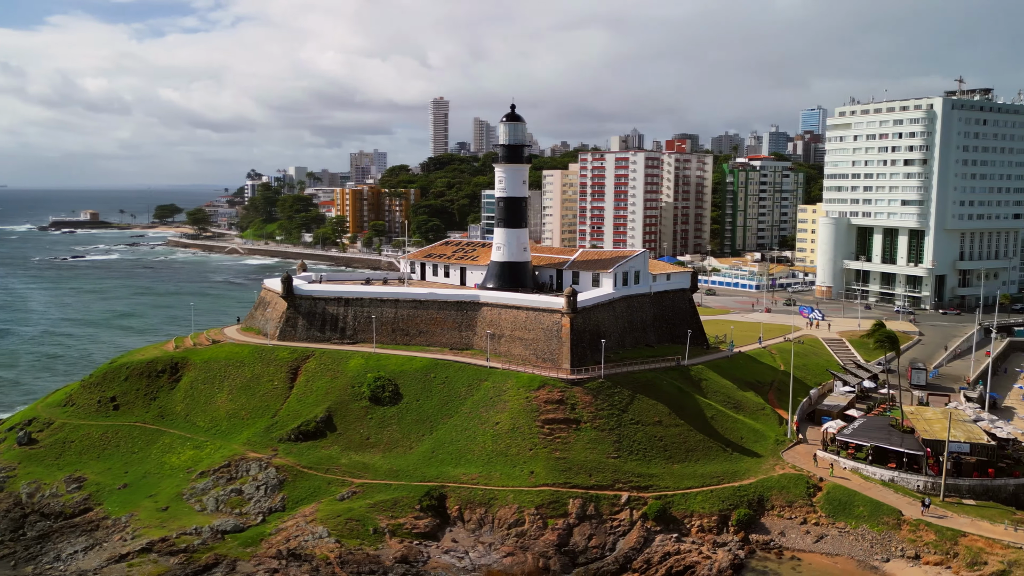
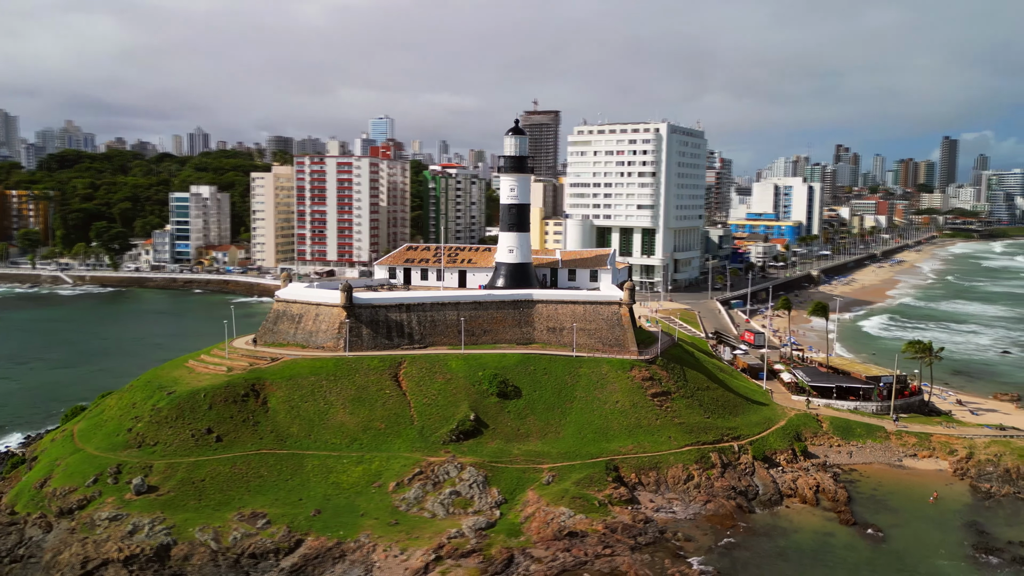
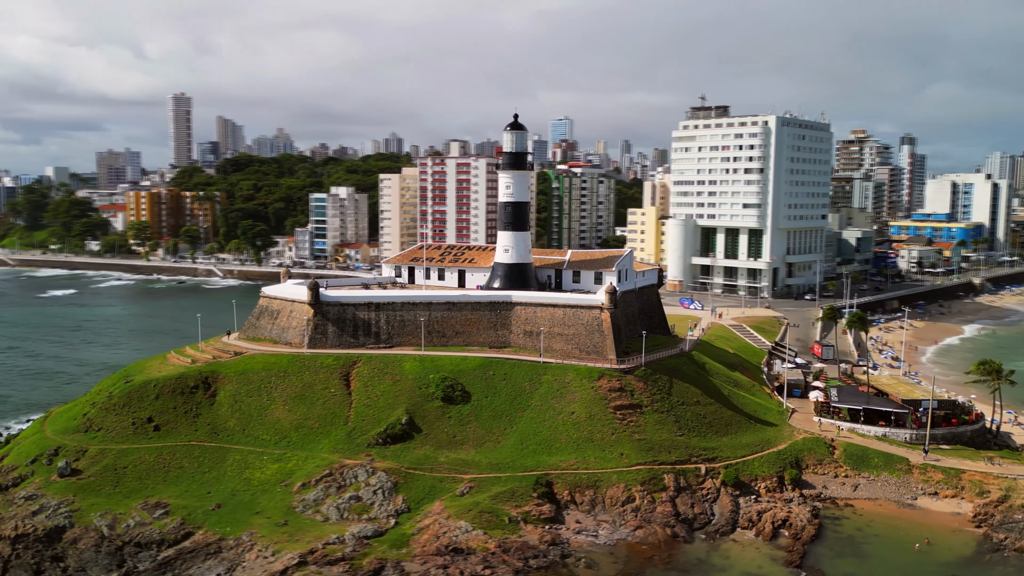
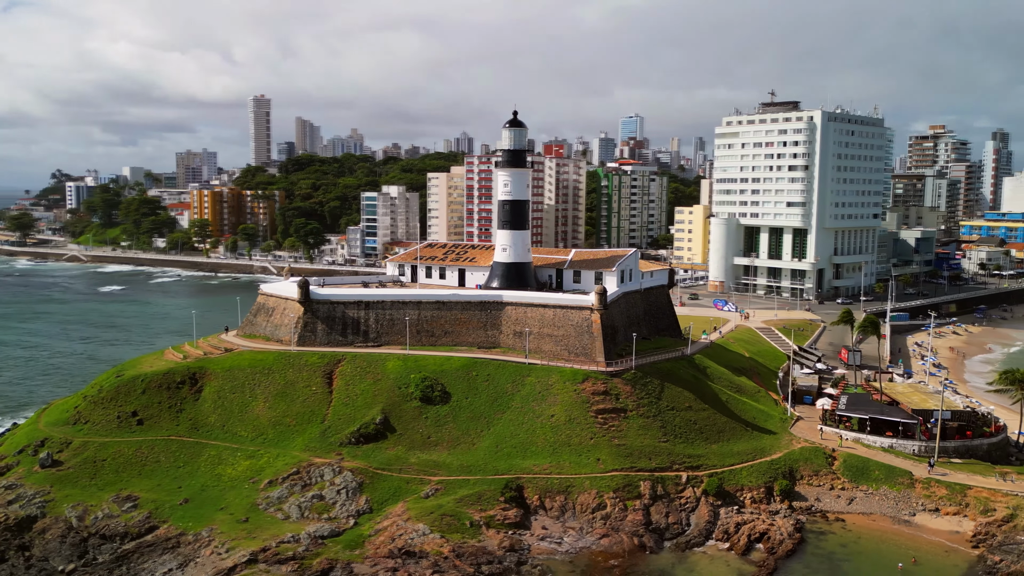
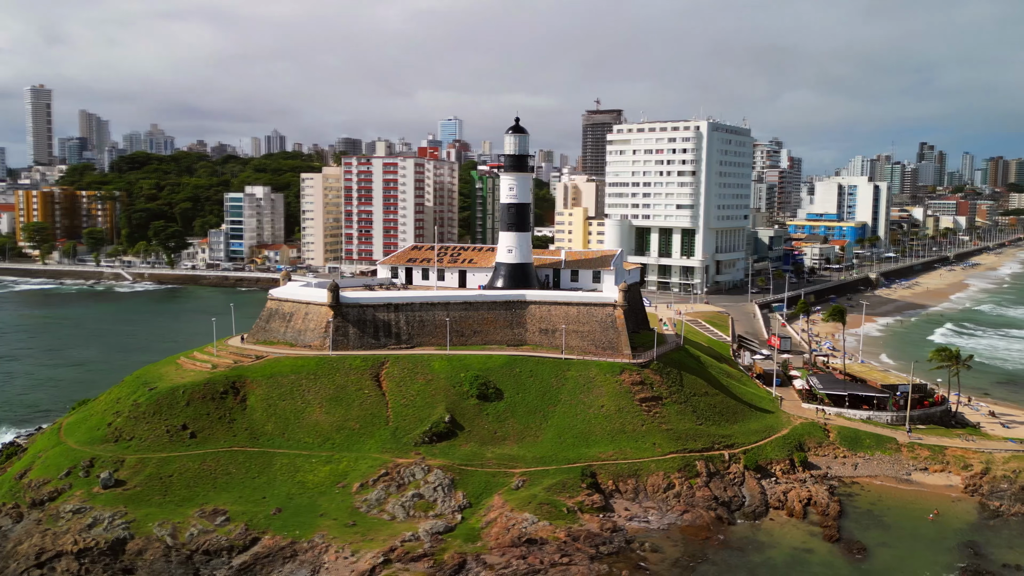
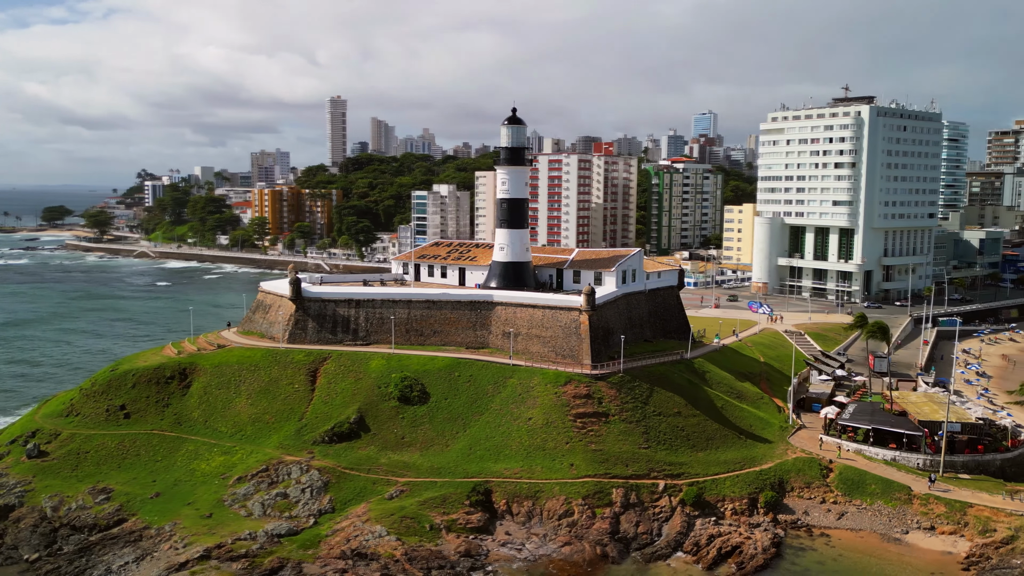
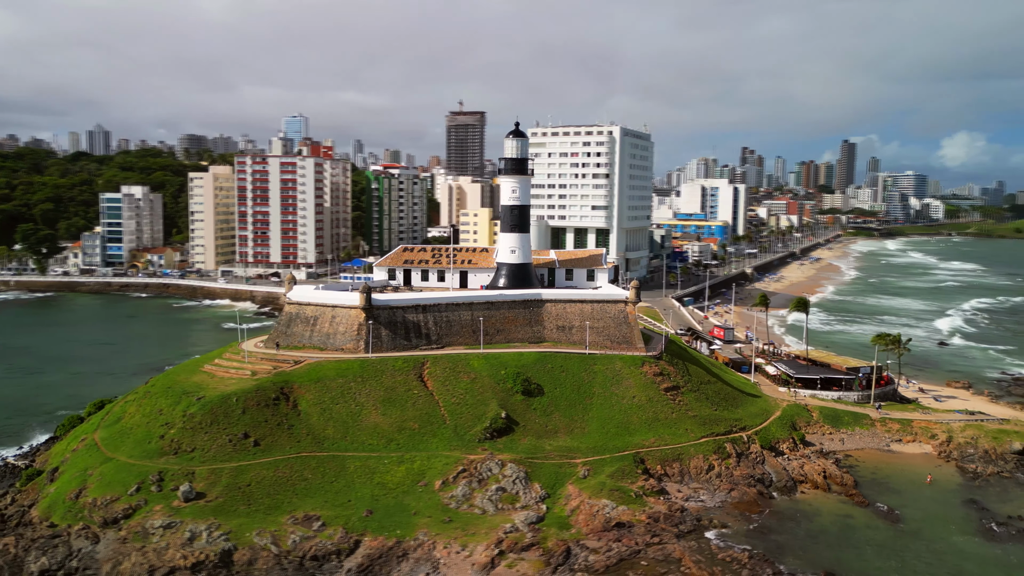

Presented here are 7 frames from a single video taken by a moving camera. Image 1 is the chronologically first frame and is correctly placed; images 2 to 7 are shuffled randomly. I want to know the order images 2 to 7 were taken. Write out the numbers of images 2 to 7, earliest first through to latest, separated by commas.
6, 4, 3, 5, 2, 7
